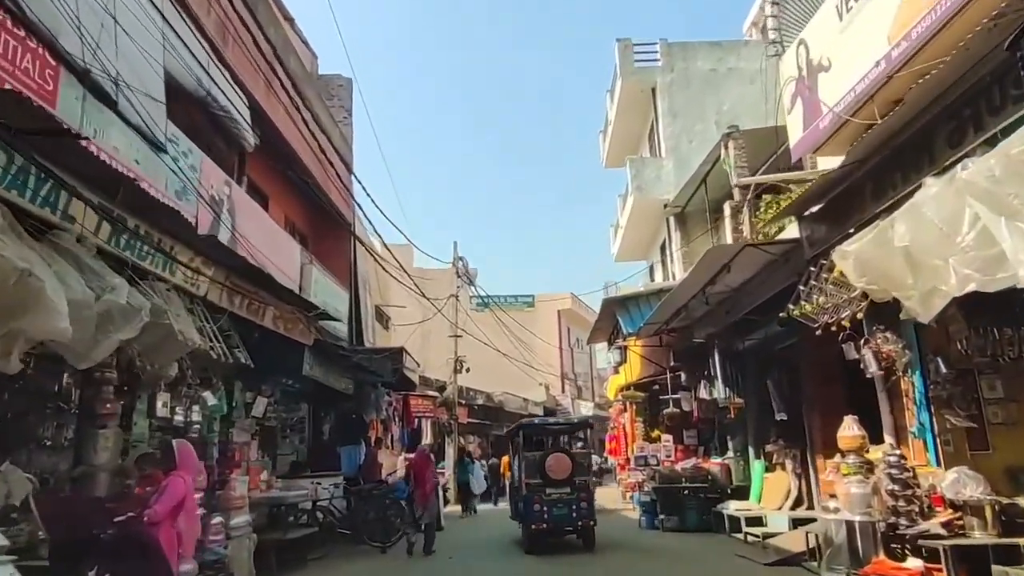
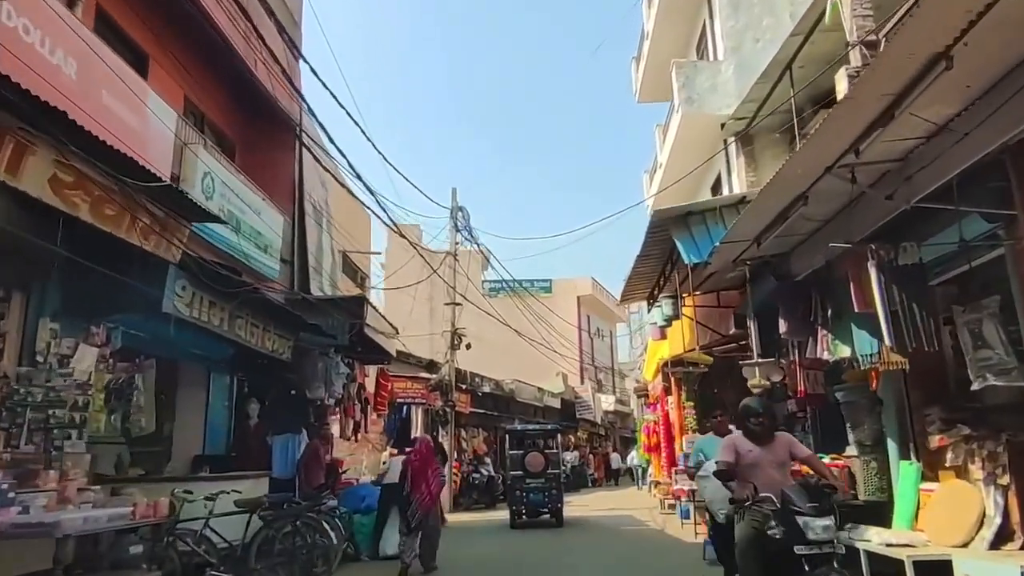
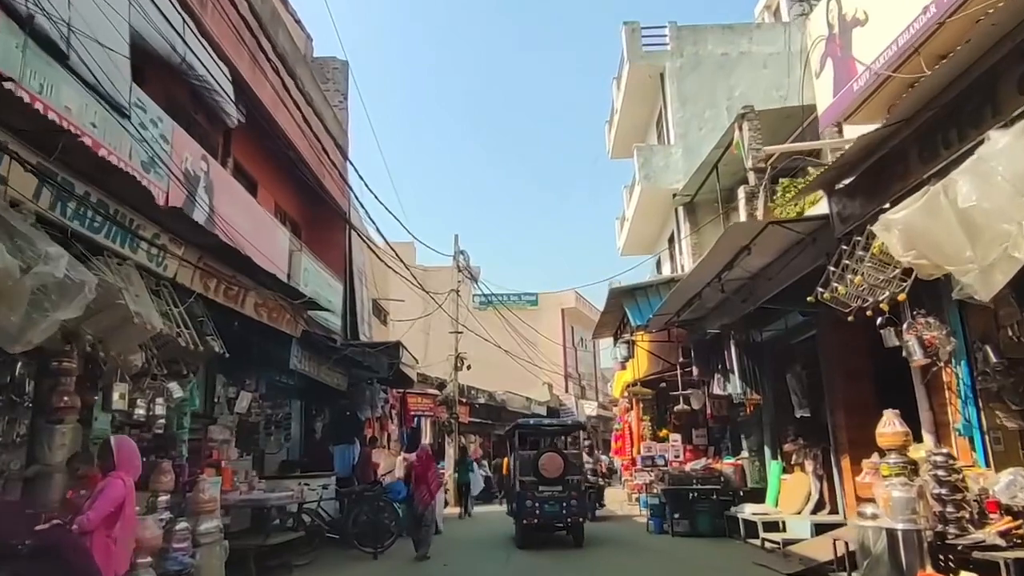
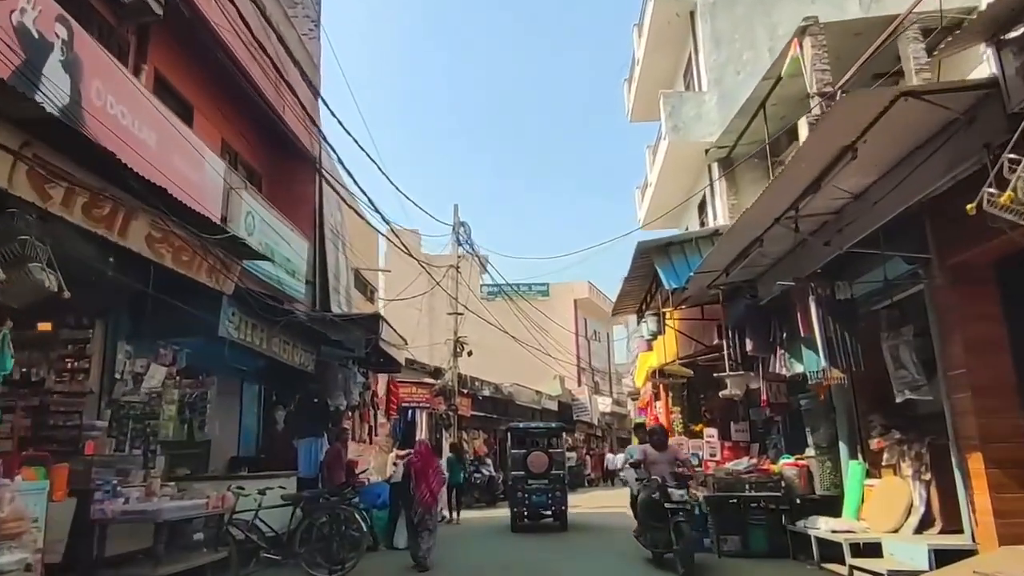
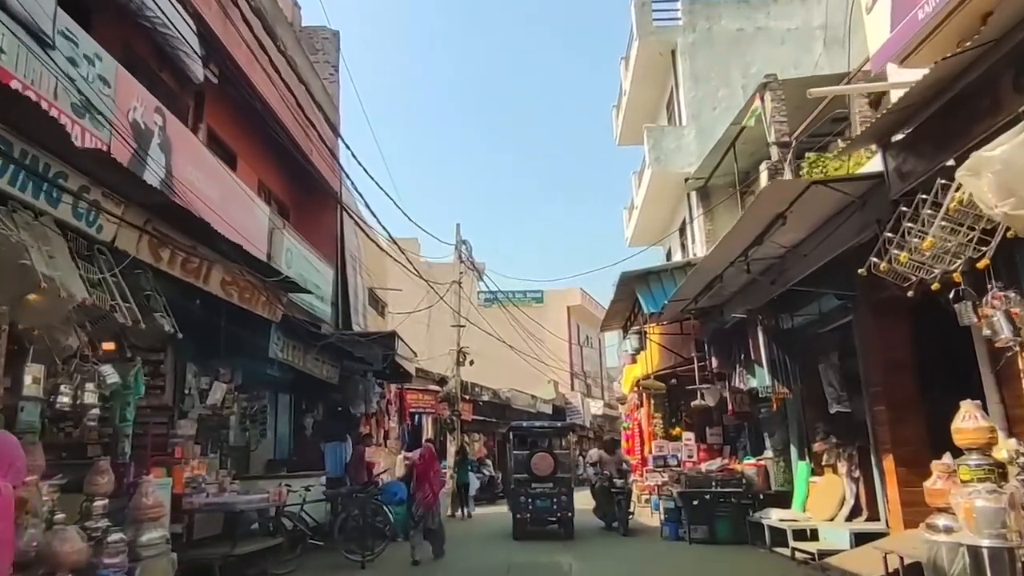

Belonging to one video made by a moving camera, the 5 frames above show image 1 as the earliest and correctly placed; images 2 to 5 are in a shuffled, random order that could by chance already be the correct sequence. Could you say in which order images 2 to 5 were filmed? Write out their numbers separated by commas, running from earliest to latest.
3, 5, 4, 2
